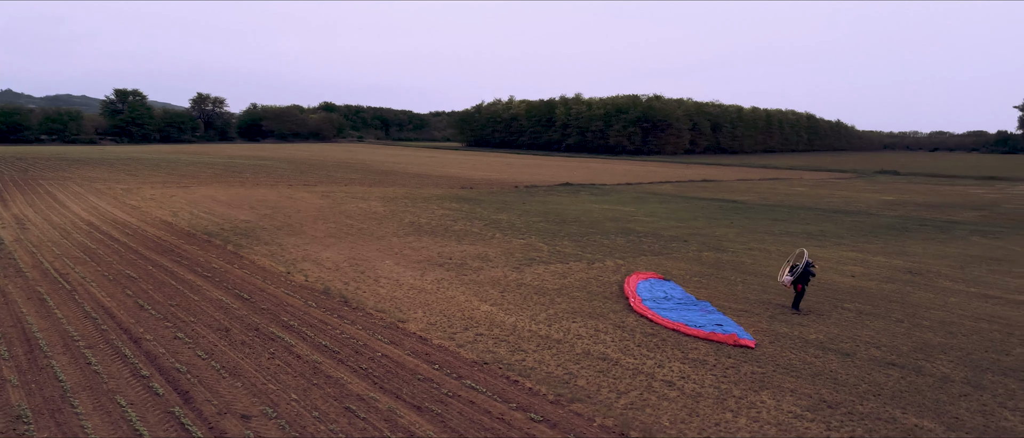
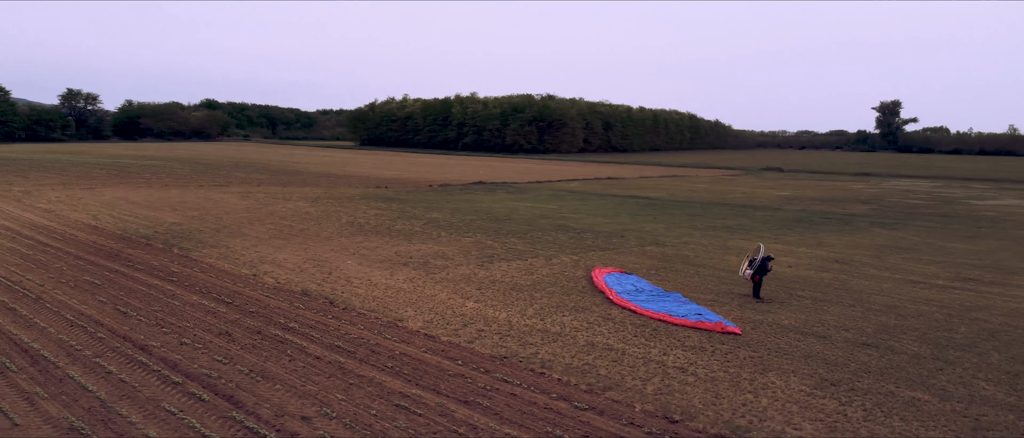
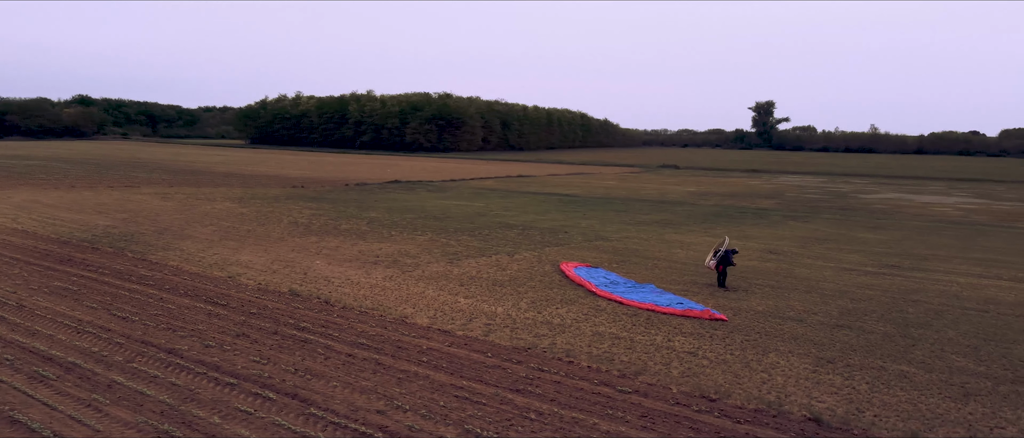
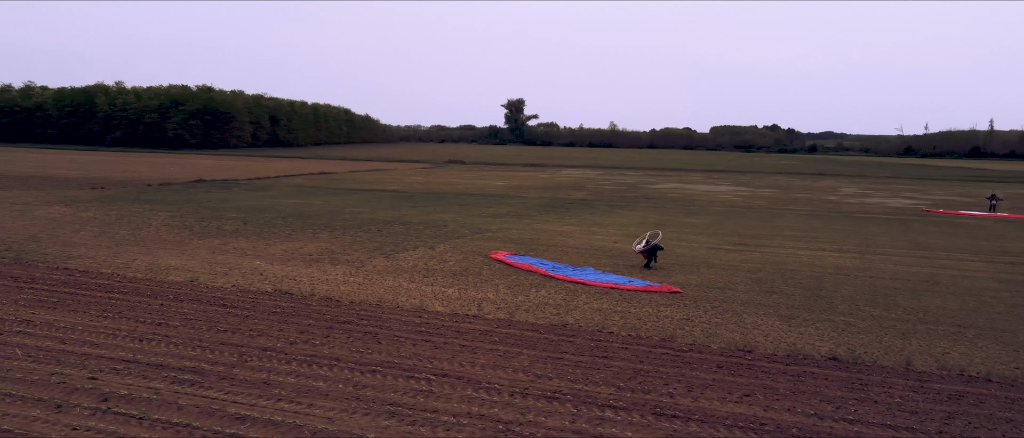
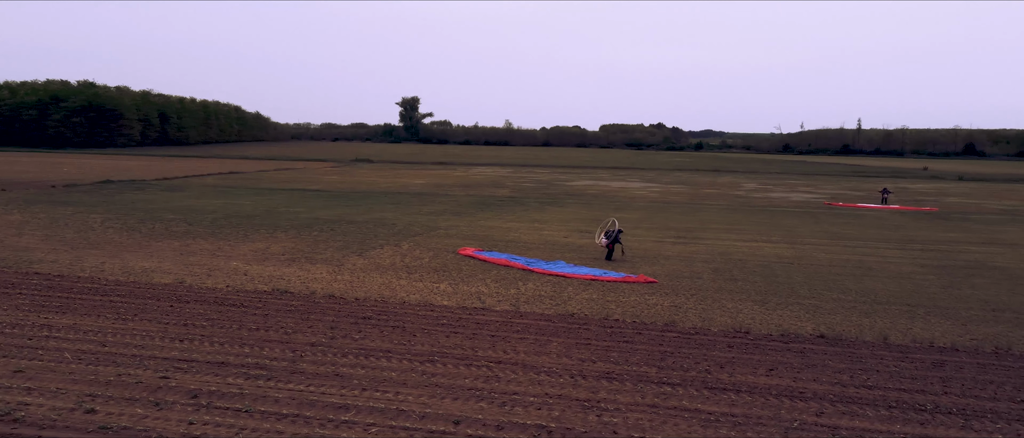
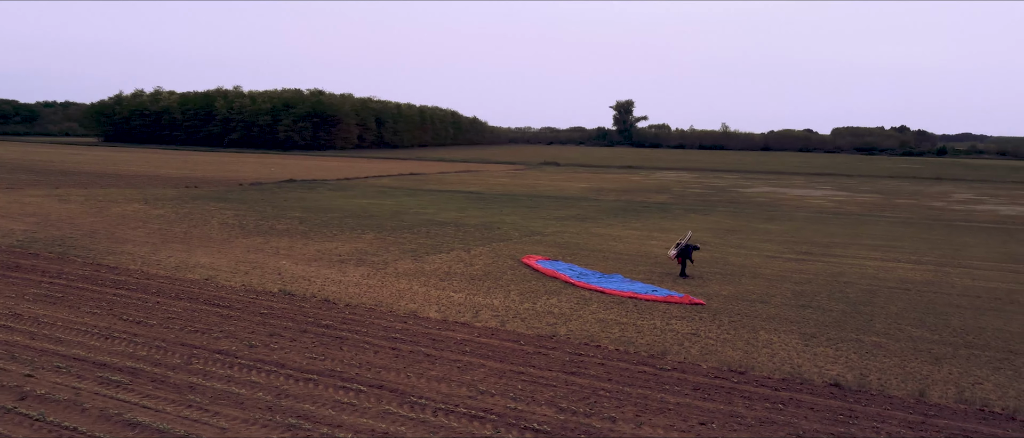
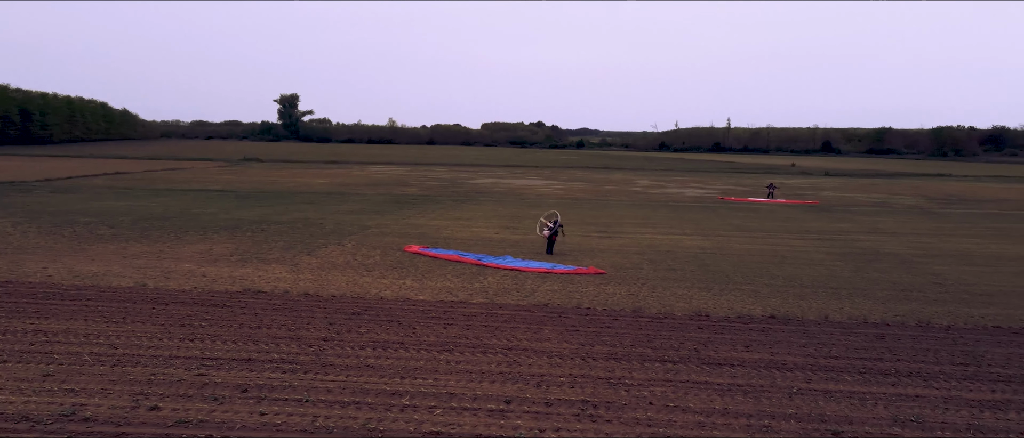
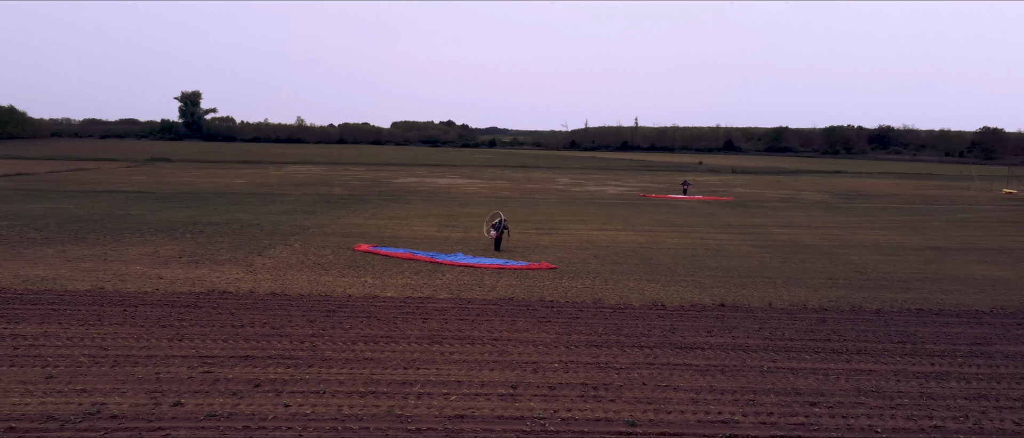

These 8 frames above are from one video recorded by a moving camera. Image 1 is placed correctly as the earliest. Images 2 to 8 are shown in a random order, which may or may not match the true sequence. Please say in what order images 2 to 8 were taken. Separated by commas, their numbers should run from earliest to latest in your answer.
2, 3, 6, 4, 5, 7, 8
